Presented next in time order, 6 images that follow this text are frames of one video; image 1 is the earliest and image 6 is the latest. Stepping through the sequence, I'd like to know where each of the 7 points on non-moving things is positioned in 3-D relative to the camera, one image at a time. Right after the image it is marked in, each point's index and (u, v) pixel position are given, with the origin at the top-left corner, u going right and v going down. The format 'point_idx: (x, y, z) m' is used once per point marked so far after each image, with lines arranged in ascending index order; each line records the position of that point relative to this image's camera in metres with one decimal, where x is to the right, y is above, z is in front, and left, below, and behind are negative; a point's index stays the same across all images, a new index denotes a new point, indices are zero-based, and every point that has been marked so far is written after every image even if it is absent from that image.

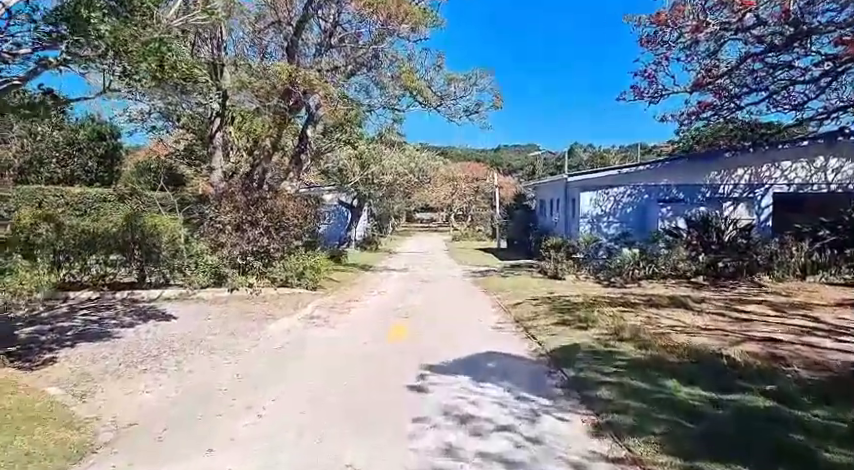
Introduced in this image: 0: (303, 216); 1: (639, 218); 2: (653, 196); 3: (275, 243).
0: (-2.9, +0.4, +11.9) m
1: (+7.5, +0.5, +18.3) m
2: (+8.0, +1.4, +18.1) m
3: (-3.4, -0.2, +11.3) m
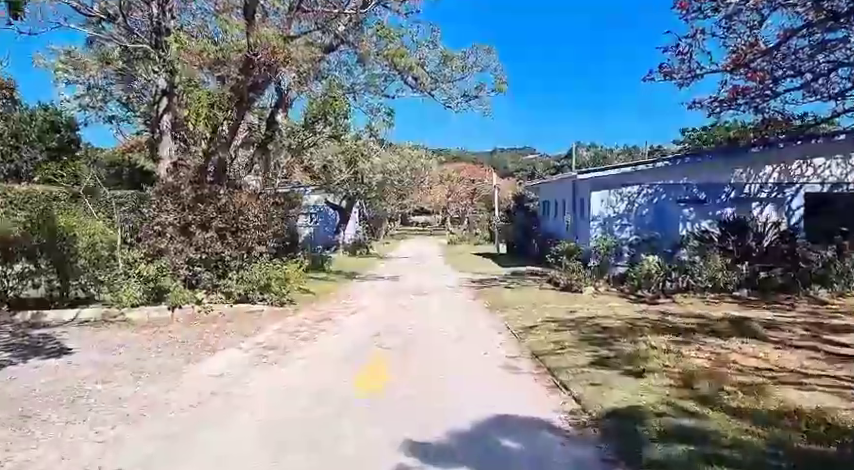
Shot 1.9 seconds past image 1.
0: (-3.1, +0.4, +9.8) m
1: (+7.3, +0.4, +16.3) m
2: (+7.7, +1.2, +16.2) m
3: (-3.5, -0.3, +9.2) m
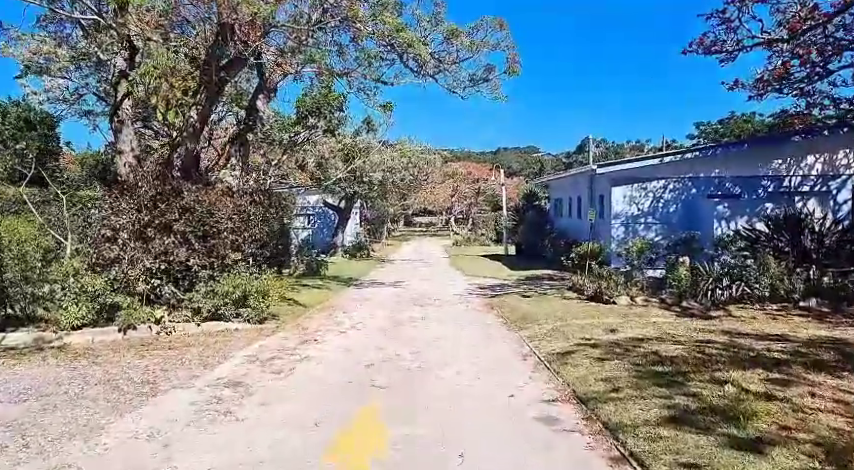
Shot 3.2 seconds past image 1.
0: (-3.0, +0.3, +8.3) m
1: (+7.4, +0.4, +14.7) m
2: (+7.8, +1.3, +14.6) m
3: (-3.5, -0.3, +7.7) m
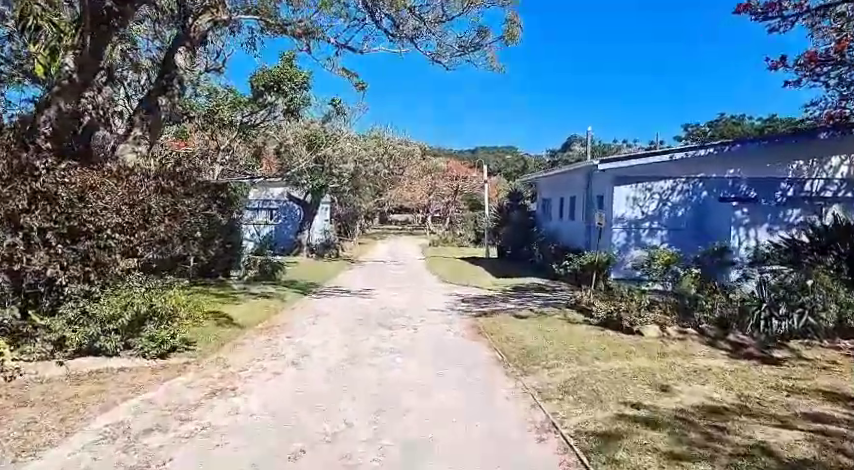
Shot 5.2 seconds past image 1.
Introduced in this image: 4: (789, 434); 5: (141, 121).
0: (-3.3, +0.3, +6.0) m
1: (+6.8, +0.2, +12.9) m
2: (+7.2, +1.1, +12.7) m
3: (-3.8, -0.3, +5.3) m
4: (+2.4, -1.3, +3.4) m
5: (-4.0, +1.6, +7.4) m
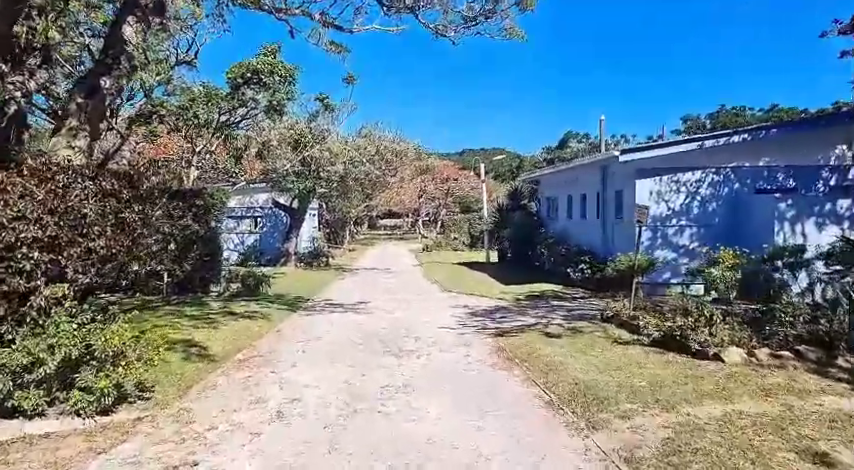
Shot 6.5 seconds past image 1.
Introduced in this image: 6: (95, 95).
0: (-3.1, +0.1, +4.4) m
1: (+6.8, +0.3, +11.6) m
2: (+7.2, +1.1, +11.4) m
3: (-3.5, -0.5, +3.8) m
4: (+2.7, -1.3, +2.0) m
5: (-3.9, +1.4, +5.8) m
6: (-3.8, +1.6, +5.9) m
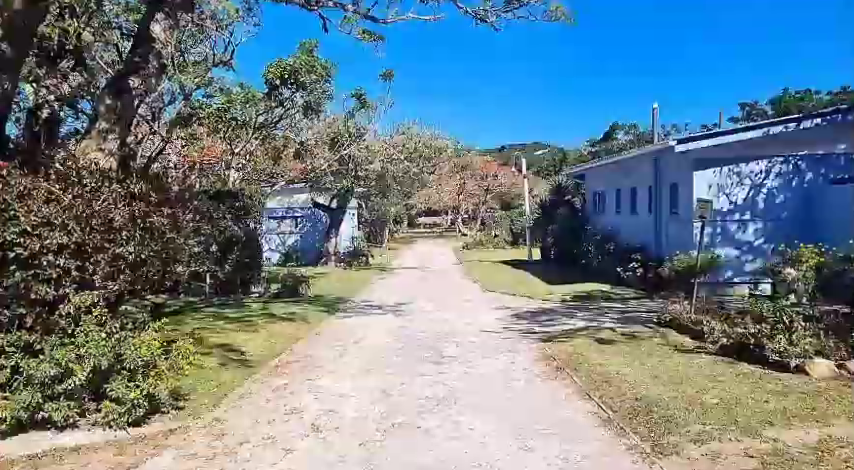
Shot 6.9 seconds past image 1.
0: (-2.8, +0.1, +4.3) m
1: (+7.7, +0.4, +10.6) m
2: (+8.1, +1.3, +10.4) m
3: (-3.2, -0.5, +3.7) m
4: (+2.9, -1.3, +1.4) m
5: (-3.4, +1.4, +5.7) m
6: (-3.3, +1.5, +5.8) m
